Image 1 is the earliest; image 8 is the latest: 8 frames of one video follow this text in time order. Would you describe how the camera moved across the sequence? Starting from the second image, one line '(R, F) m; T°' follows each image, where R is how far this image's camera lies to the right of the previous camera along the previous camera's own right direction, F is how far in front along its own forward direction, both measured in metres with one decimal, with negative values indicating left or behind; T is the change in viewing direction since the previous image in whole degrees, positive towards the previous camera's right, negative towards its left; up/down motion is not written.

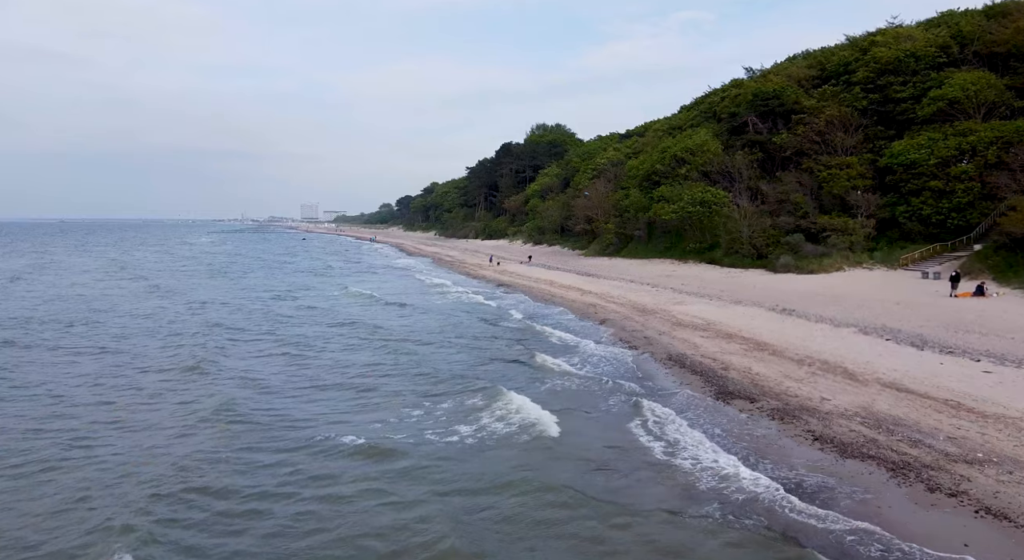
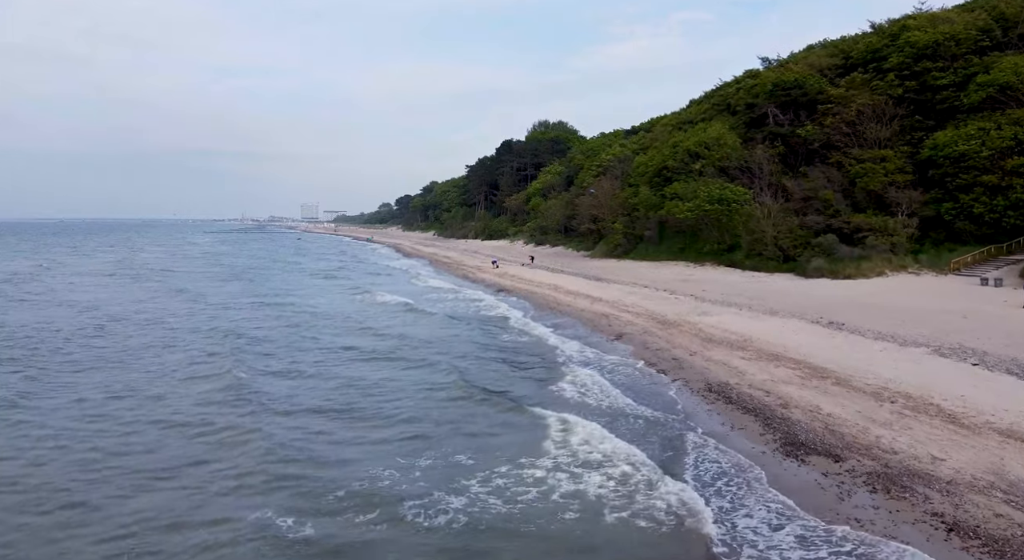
(0.0, +2.5) m; 0°
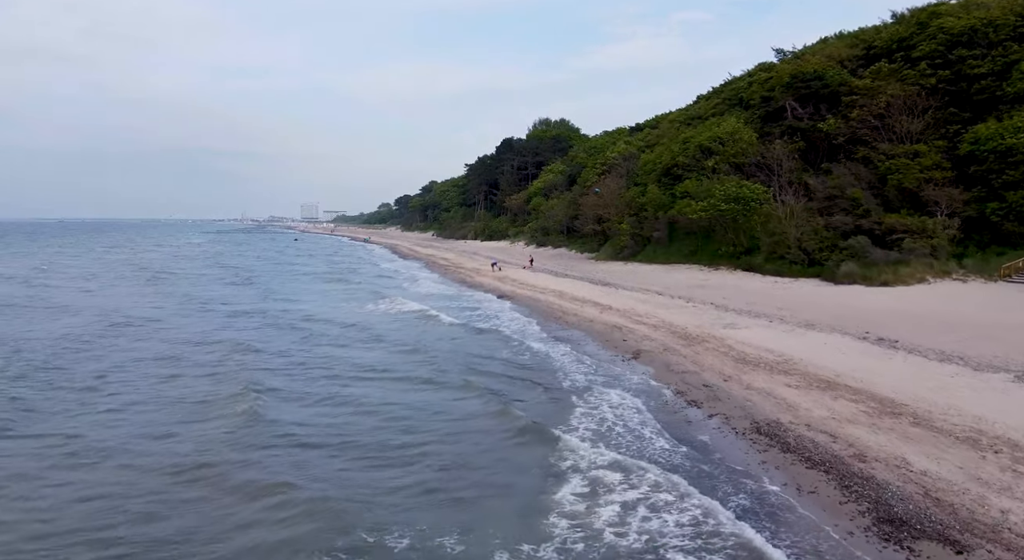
(0.0, +2.0) m; 0°
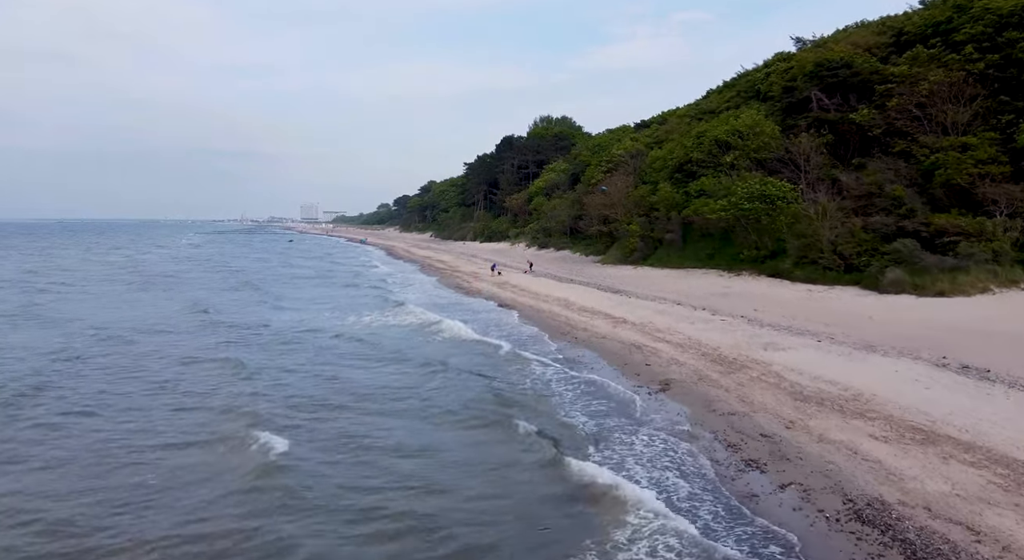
(0.0, +2.5) m; 0°
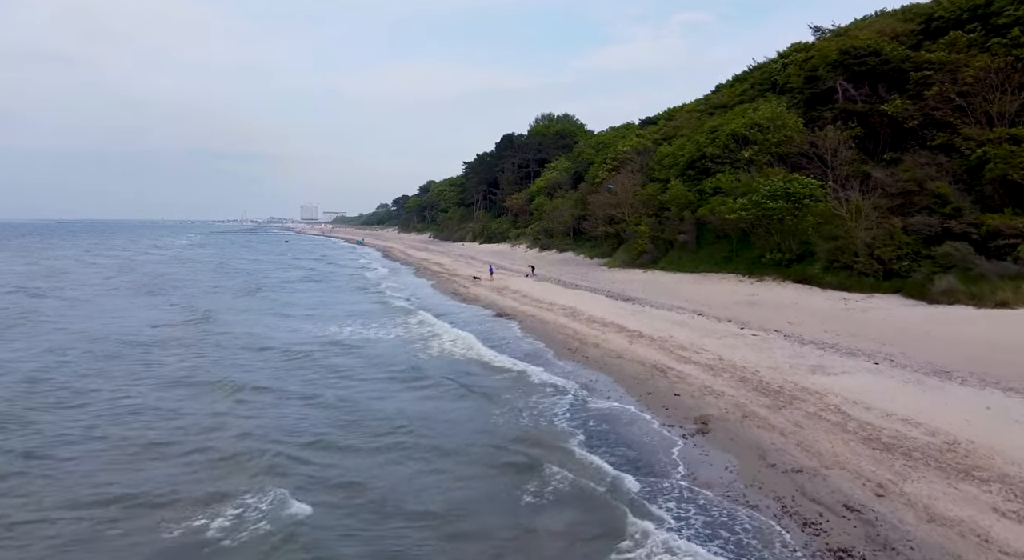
(0.0, +2.1) m; 0°
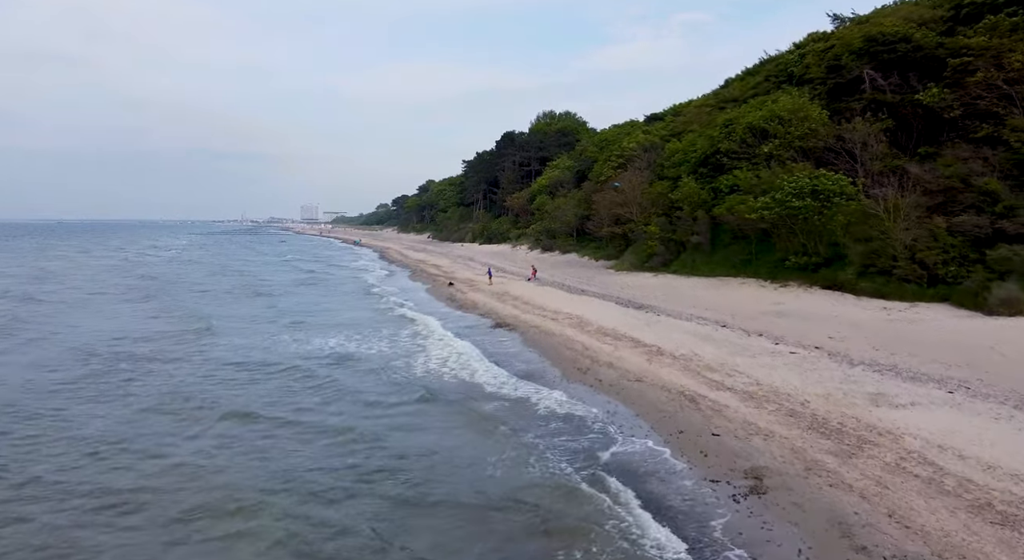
(0.0, +1.9) m; 0°
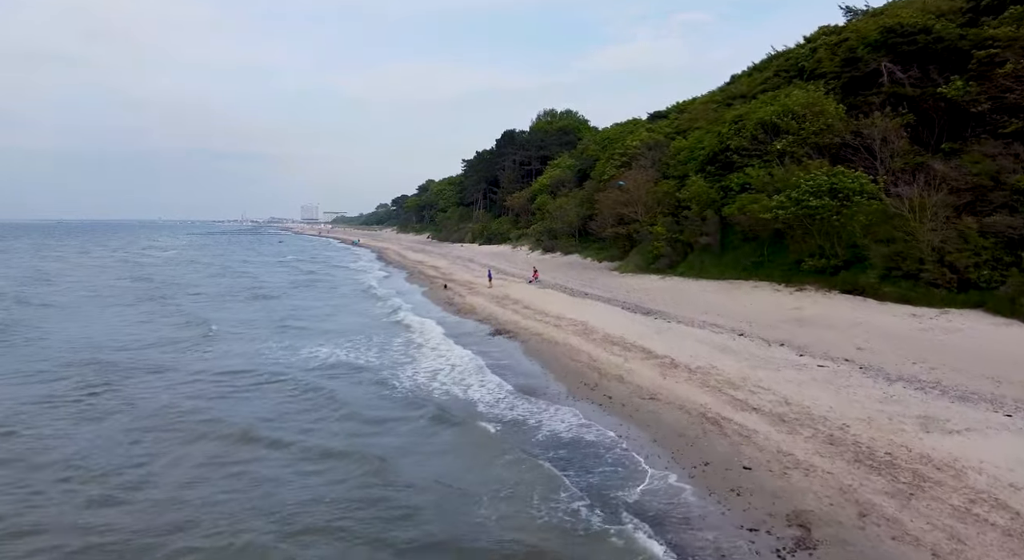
(0.0, +1.1) m; 0°
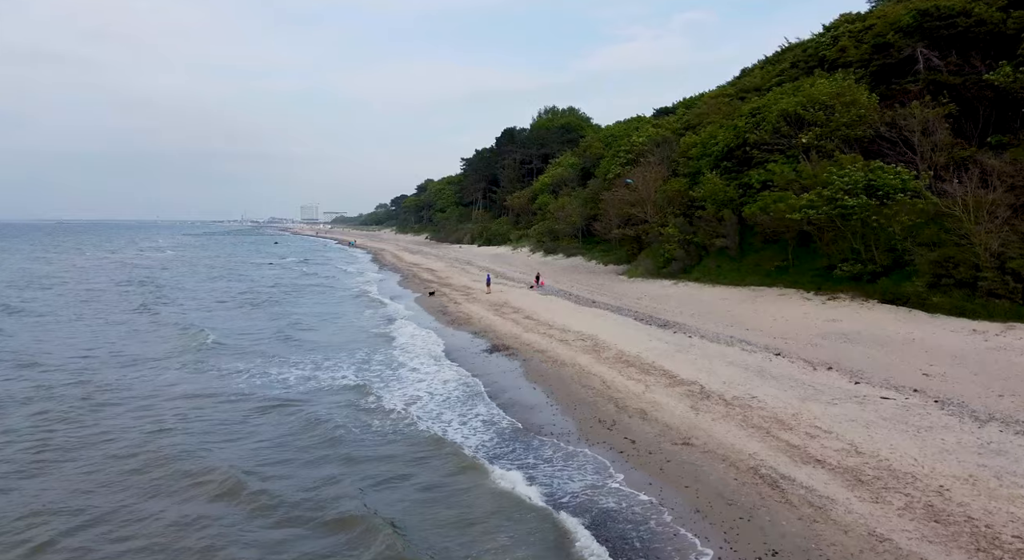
(0.0, +1.9) m; 0°
